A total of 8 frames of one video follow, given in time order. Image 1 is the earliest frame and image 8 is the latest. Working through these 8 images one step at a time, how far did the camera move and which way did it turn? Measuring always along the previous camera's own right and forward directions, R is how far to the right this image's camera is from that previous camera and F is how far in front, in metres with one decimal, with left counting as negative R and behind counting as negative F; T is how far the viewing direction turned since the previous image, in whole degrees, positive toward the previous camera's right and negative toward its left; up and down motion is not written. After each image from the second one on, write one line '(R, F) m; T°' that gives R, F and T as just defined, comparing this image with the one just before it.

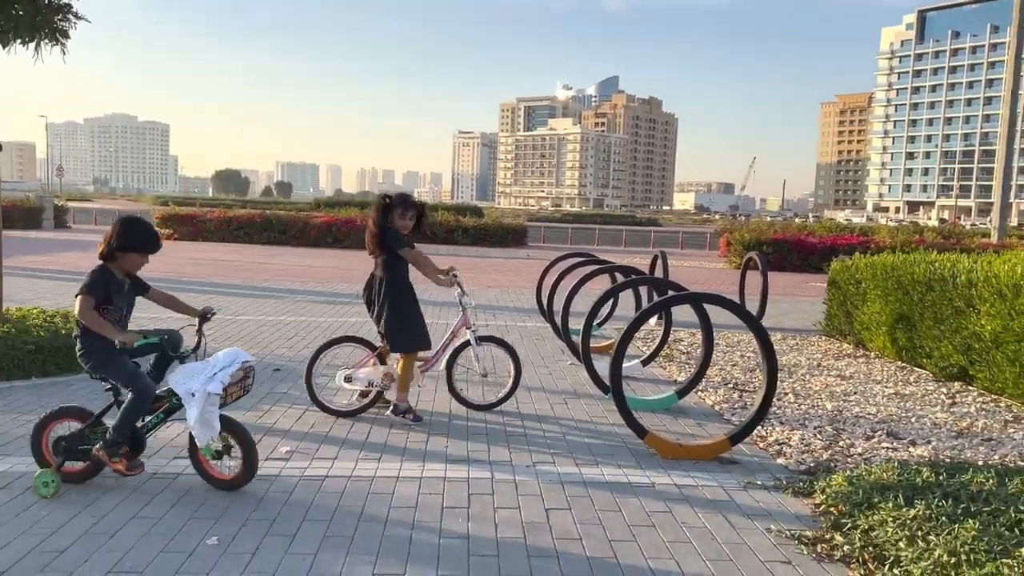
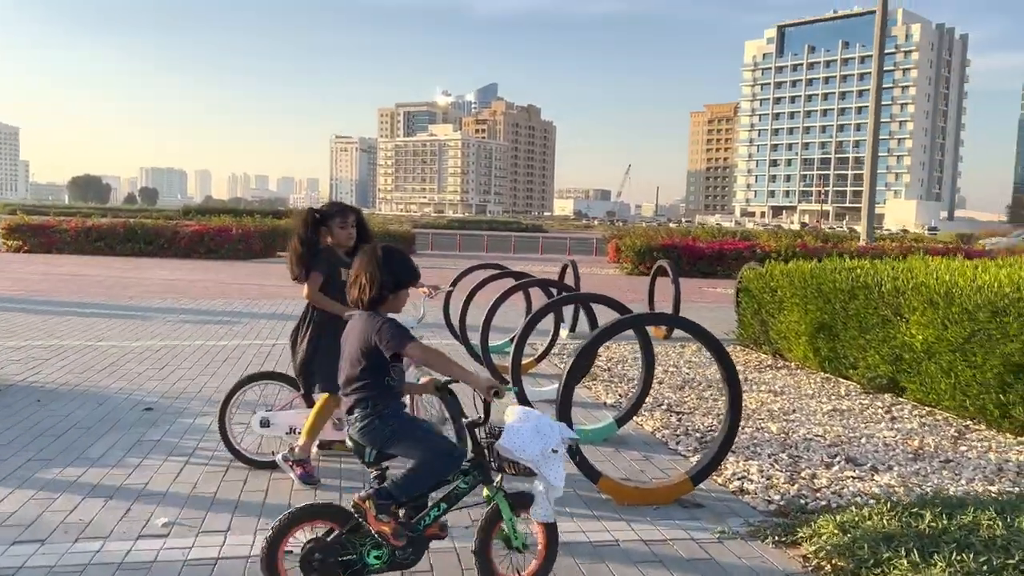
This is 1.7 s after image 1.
(-0.2, +0.7) m; +8°
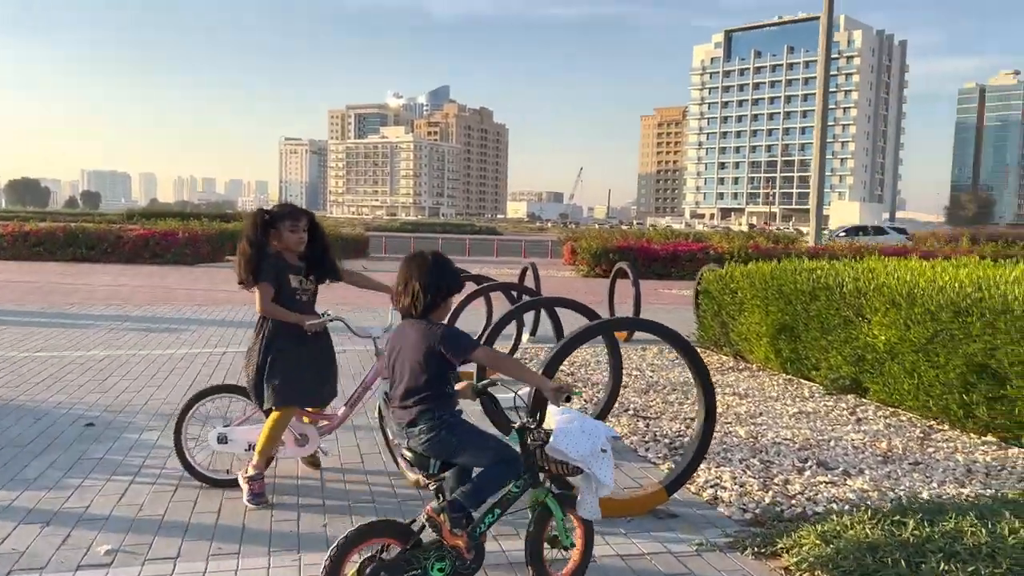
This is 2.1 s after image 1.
(-0.1, +0.2) m; +3°
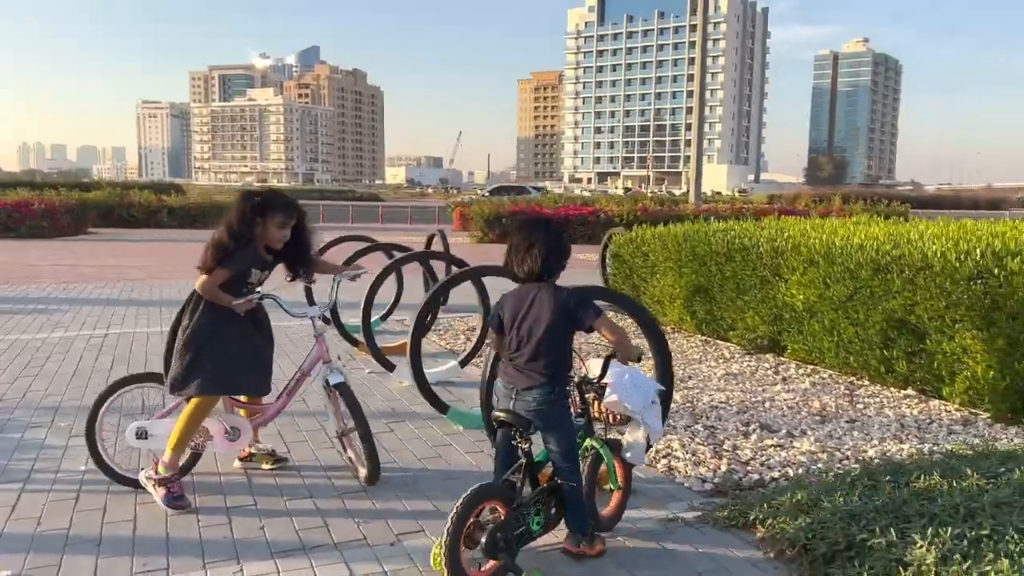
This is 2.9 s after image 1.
(-0.3, +0.3) m; +8°
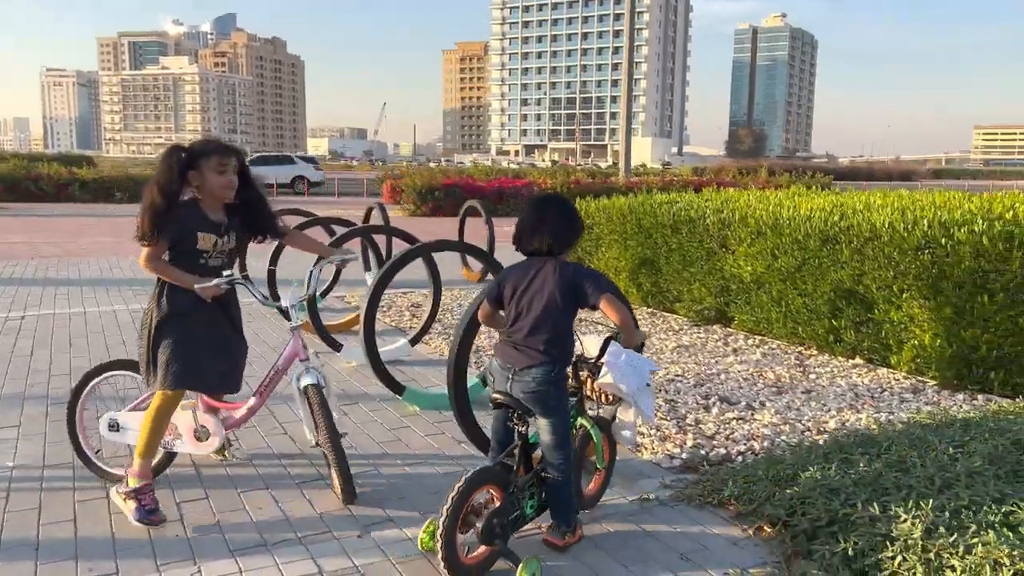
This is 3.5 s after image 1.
(-0.2, +0.2) m; +5°
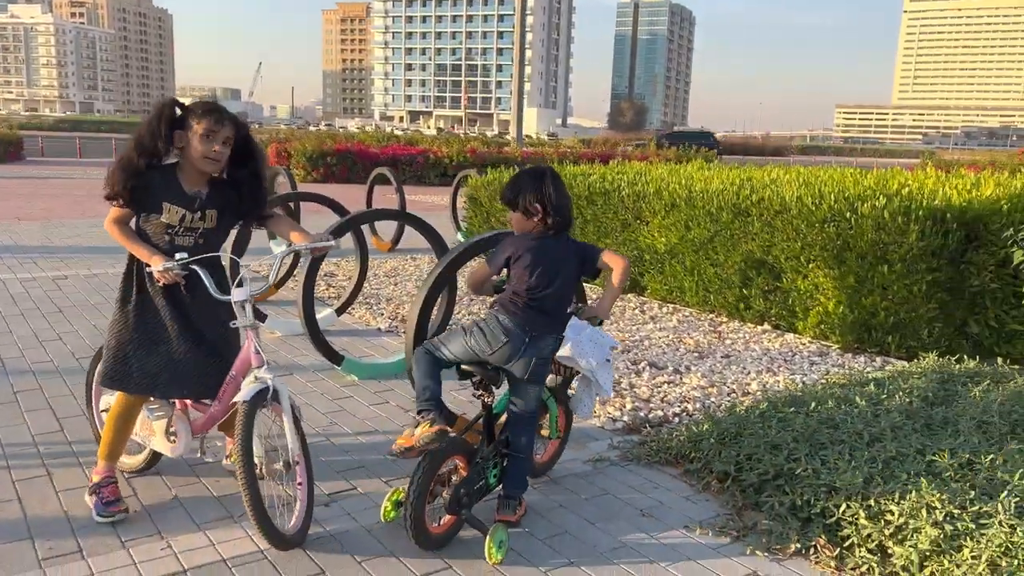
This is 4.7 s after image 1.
(-0.3, 0.0) m; +8°
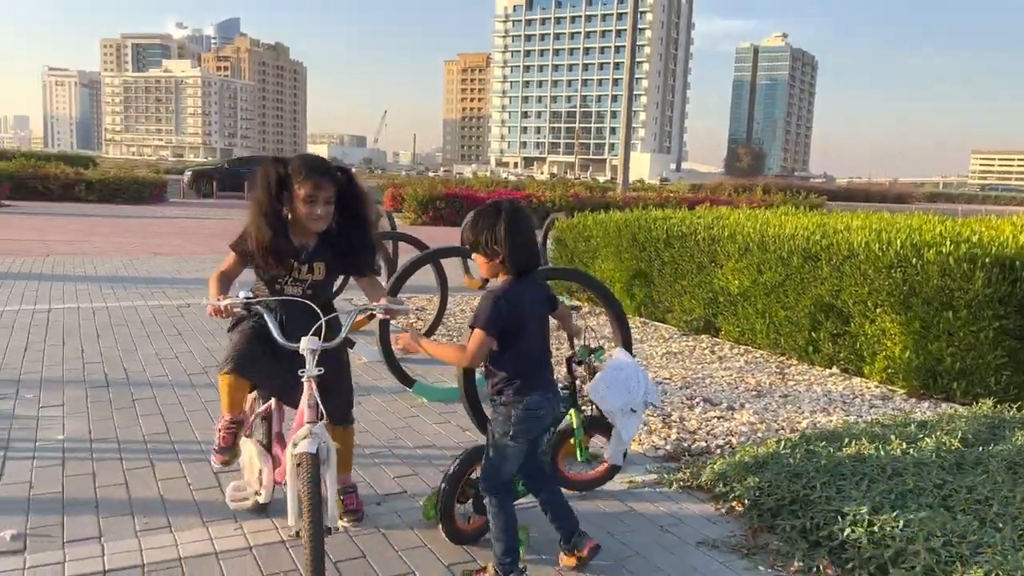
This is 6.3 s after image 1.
(+0.3, -0.3) m; -8°
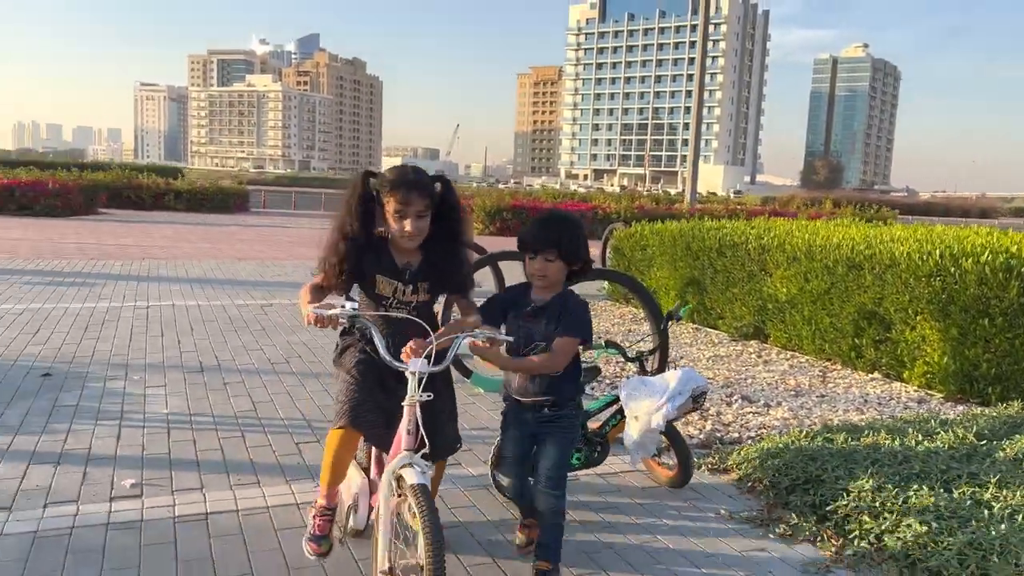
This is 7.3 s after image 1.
(+0.1, -0.4) m; -5°
